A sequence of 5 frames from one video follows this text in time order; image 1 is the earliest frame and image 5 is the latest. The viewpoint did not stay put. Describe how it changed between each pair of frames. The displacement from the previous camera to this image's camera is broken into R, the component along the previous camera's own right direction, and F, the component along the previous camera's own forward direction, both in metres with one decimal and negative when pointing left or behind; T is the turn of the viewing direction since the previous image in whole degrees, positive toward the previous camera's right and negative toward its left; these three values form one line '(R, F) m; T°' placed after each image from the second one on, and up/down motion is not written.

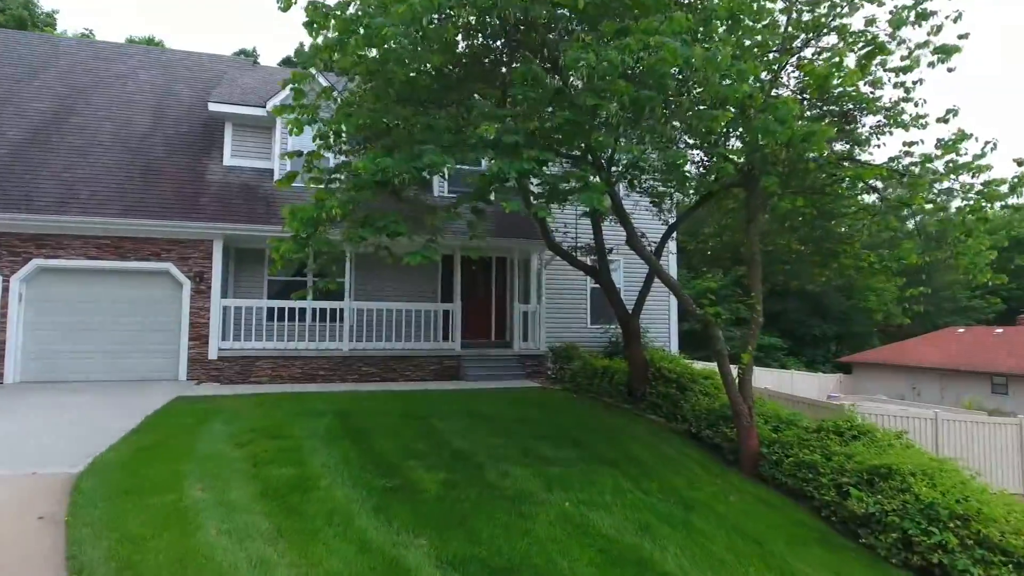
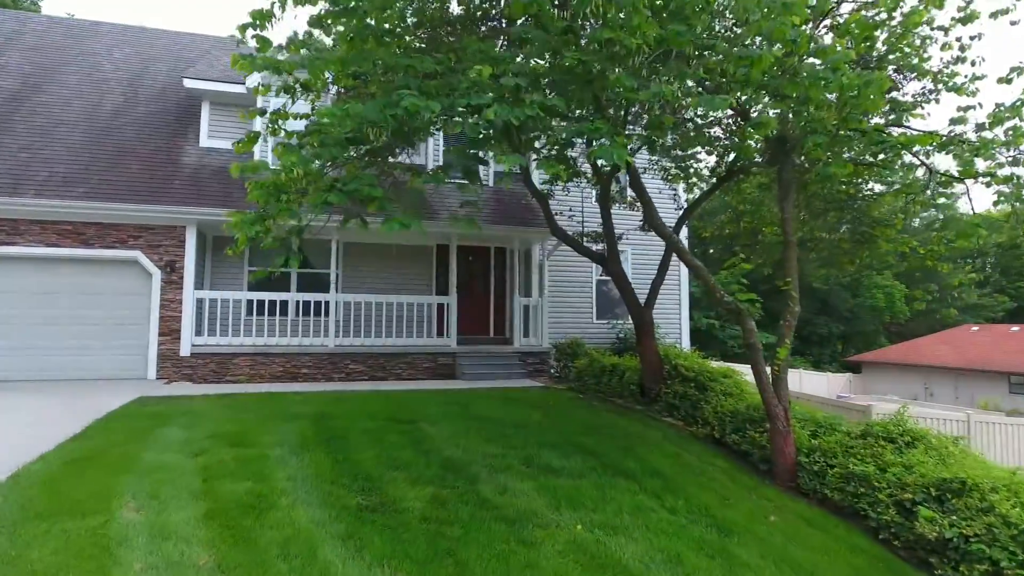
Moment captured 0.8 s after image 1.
(0.0, +1.0) m; 0°
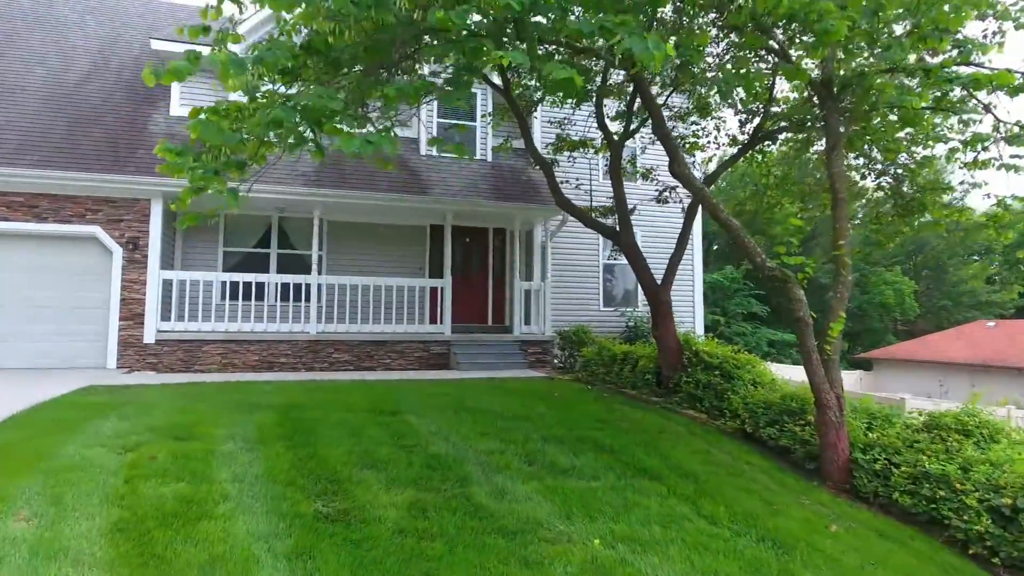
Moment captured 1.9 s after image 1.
(0.0, +1.0) m; 0°
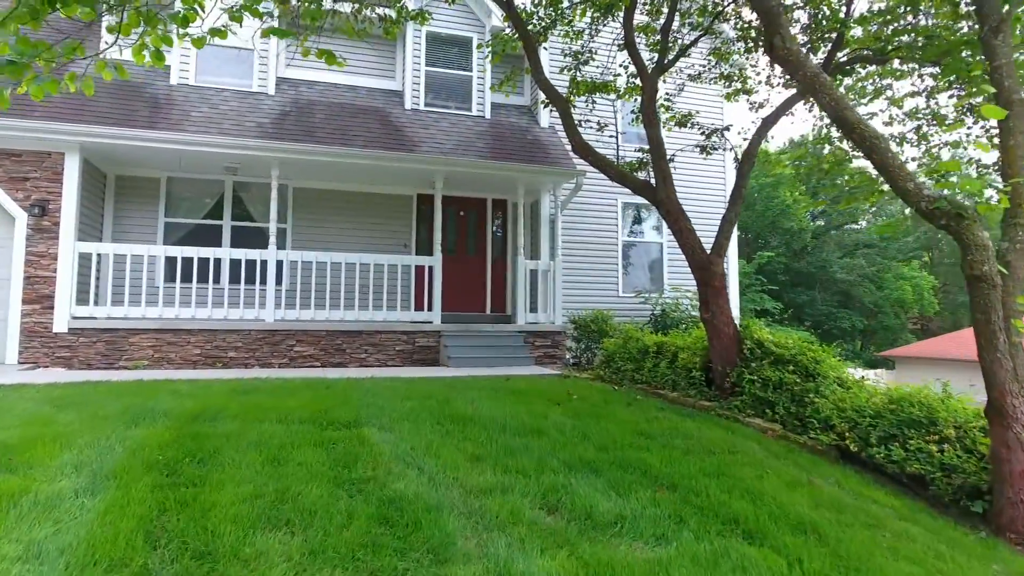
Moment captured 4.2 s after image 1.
(0.0, +1.9) m; 0°
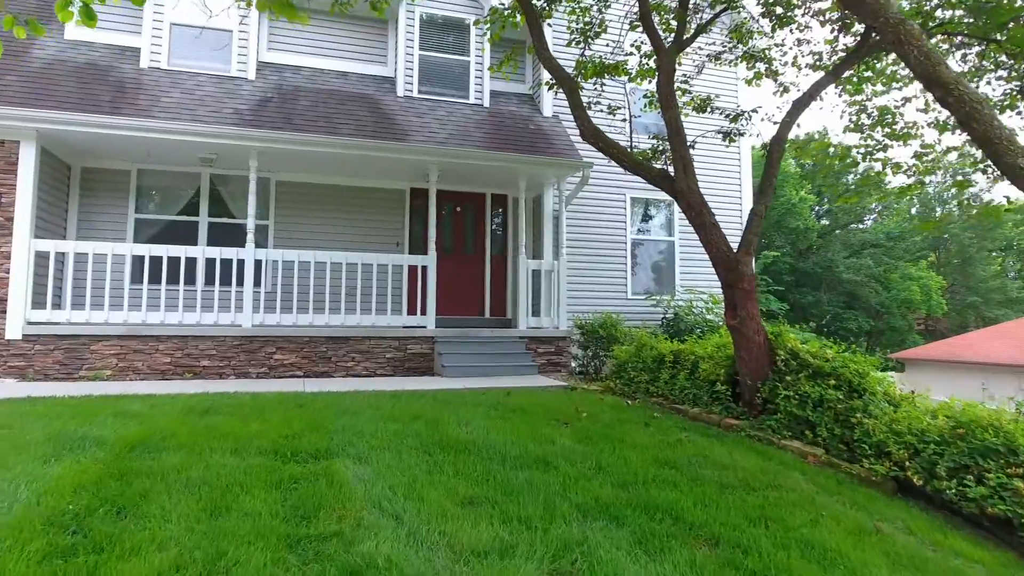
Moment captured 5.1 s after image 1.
(0.0, +0.7) m; 0°
